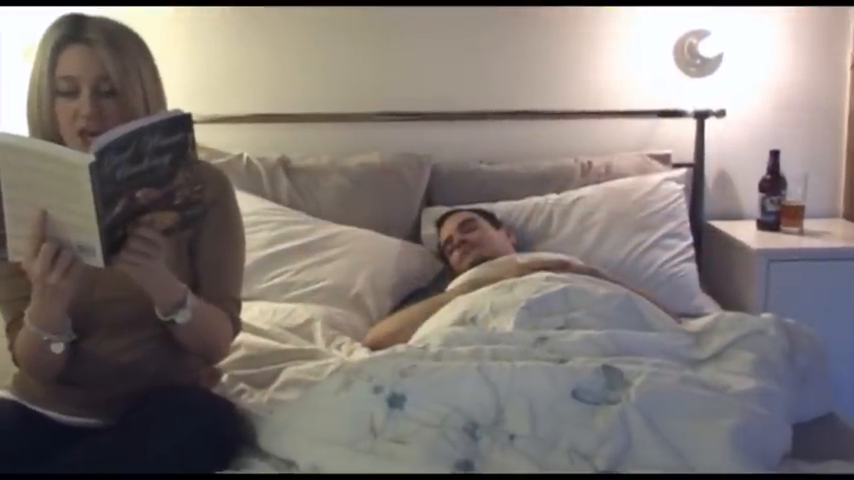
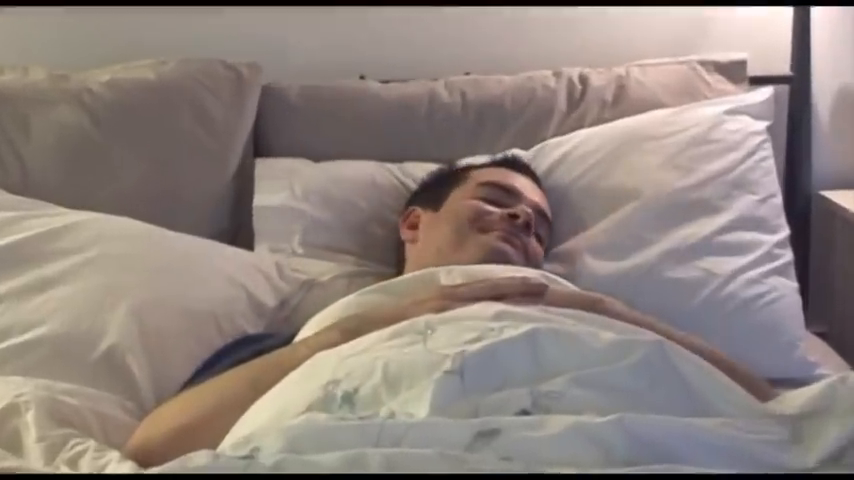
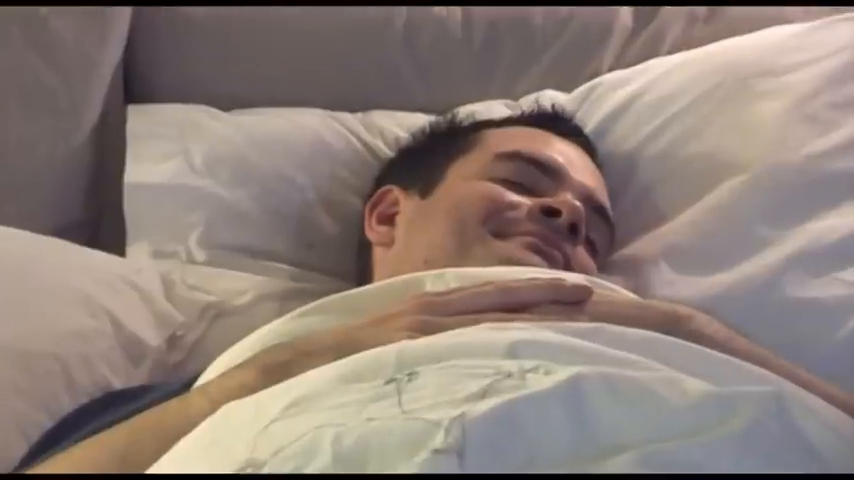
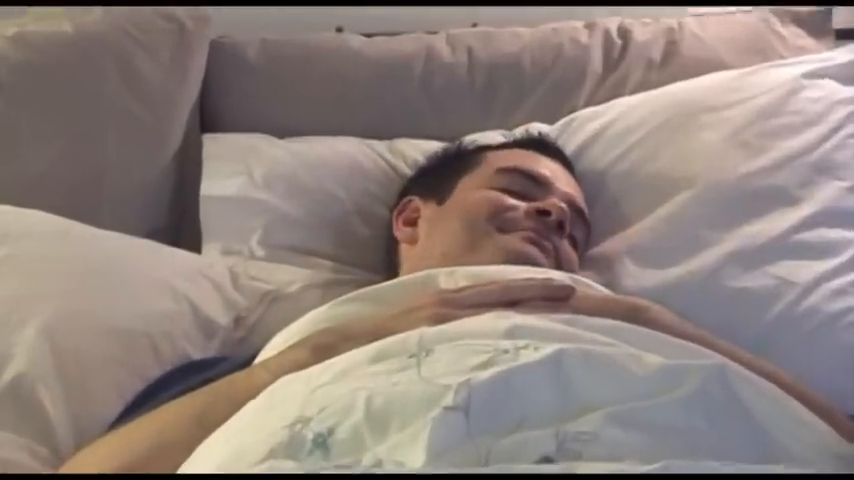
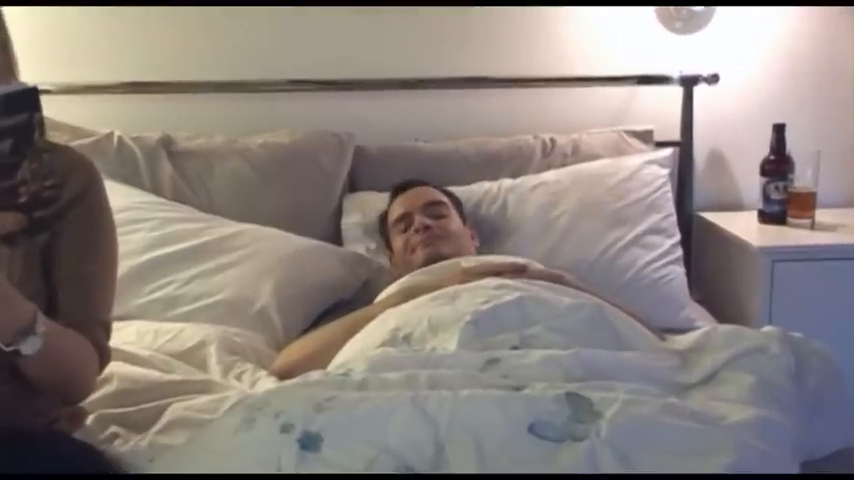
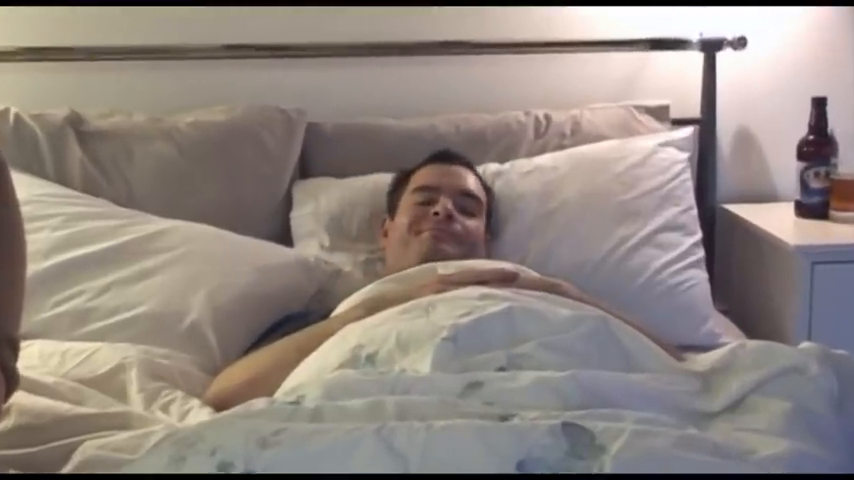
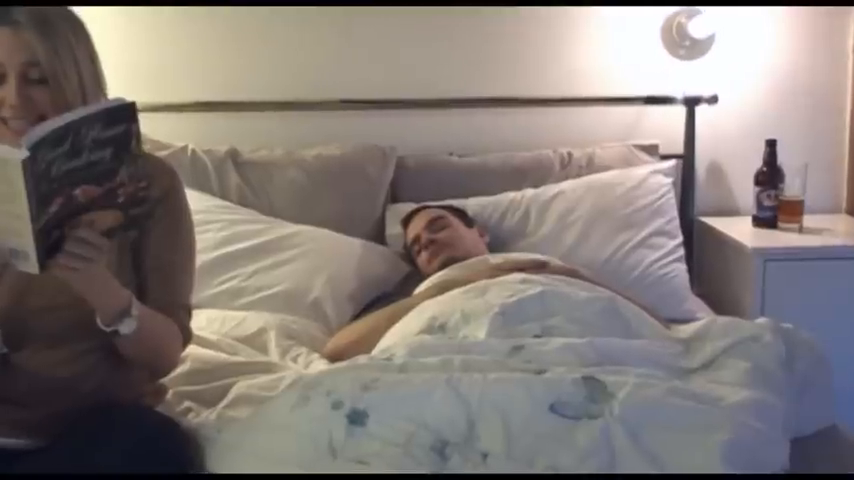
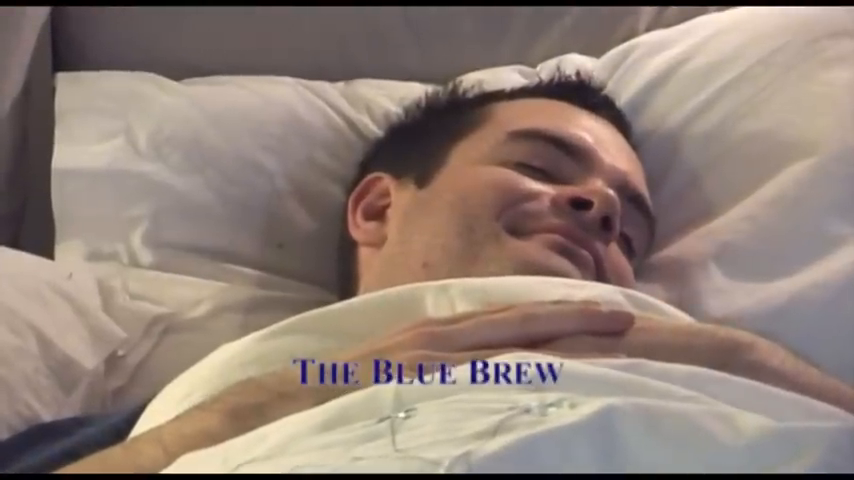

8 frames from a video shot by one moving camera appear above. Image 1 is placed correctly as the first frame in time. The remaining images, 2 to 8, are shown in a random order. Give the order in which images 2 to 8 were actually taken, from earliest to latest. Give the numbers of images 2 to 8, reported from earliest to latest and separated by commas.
7, 5, 6, 2, 4, 3, 8
